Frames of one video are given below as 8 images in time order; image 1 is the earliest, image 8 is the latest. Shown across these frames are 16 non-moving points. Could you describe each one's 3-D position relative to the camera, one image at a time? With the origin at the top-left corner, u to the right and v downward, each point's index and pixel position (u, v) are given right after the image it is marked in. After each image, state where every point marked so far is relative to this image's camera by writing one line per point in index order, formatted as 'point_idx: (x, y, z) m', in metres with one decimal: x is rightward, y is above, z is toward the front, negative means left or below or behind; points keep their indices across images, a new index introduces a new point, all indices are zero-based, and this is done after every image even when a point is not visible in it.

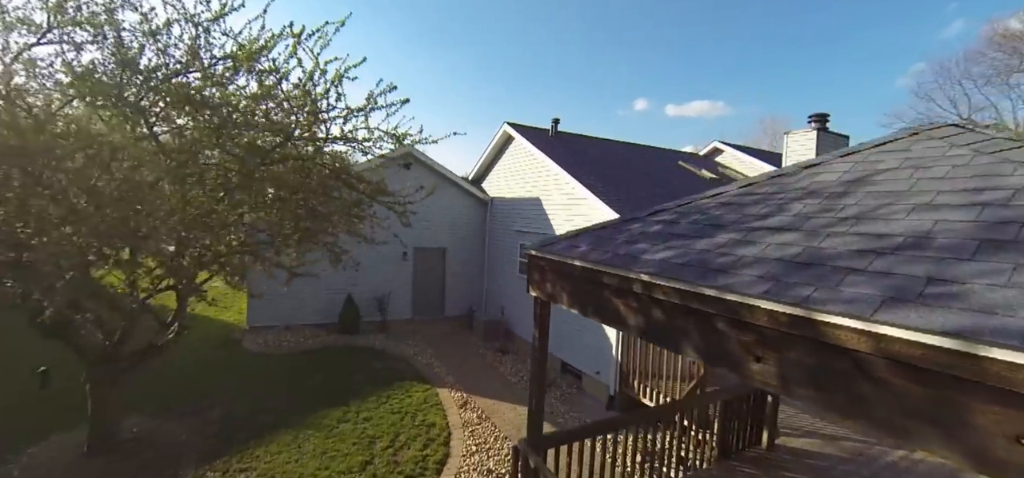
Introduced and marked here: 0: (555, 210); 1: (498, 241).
0: (+0.9, +0.6, +10.7) m
1: (-0.3, -0.2, +11.9) m
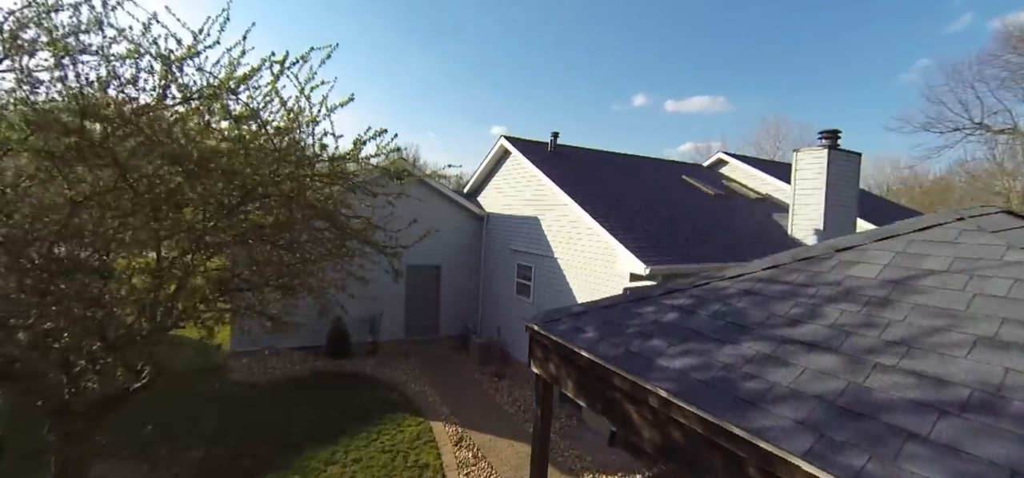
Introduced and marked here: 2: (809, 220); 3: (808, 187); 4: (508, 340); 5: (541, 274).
0: (+0.9, +0.1, +10.3) m
1: (-0.4, -0.6, +11.5) m
2: (+6.5, +0.3, +10.7) m
3: (+6.5, +1.0, +10.8) m
4: (-0.1, -2.3, +10.8) m
5: (+0.6, -0.8, +10.4) m
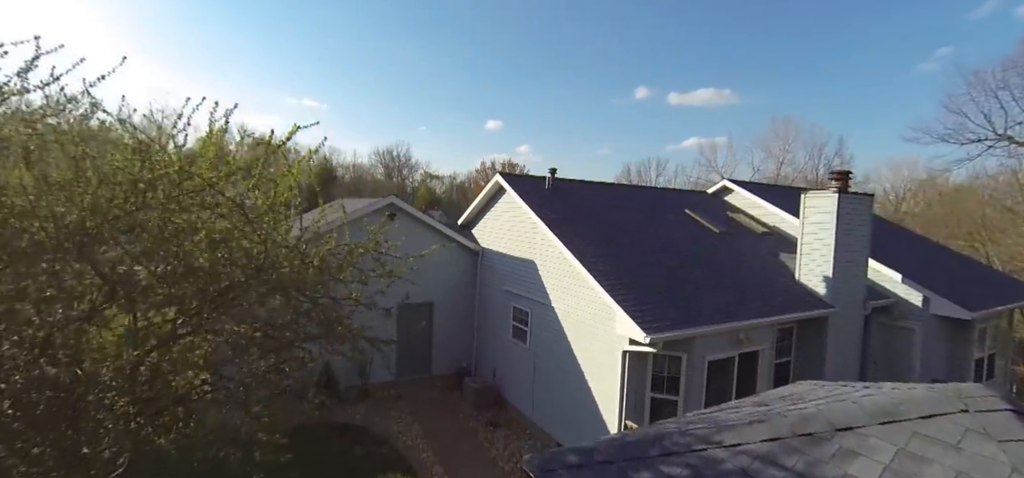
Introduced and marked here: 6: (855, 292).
0: (+0.8, -0.8, +10.1) m
1: (-0.4, -1.4, +11.3) m
2: (+6.4, -0.6, +10.5) m
3: (+6.4, +0.1, +10.5) m
4: (-0.2, -3.2, +10.7) m
5: (+0.5, -1.7, +10.3) m
6: (+7.3, -1.1, +10.4) m
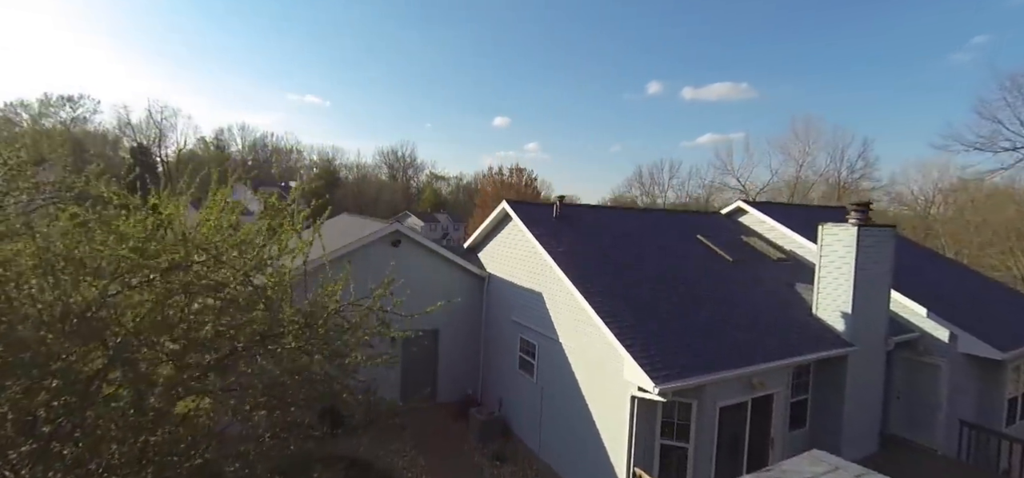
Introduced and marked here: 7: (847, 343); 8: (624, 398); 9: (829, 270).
0: (+0.9, -1.5, +9.7) m
1: (-0.3, -2.0, +11.1) m
2: (+6.5, -1.3, +10.0) m
3: (+6.5, -0.6, +10.0) m
4: (0.0, -3.8, +10.6) m
5: (+0.7, -2.4, +10.0) m
6: (+7.4, -1.8, +10.0) m
7: (+6.6, -2.0, +9.7) m
8: (+1.9, -2.7, +8.4) m
9: (+6.5, -0.7, +10.2) m
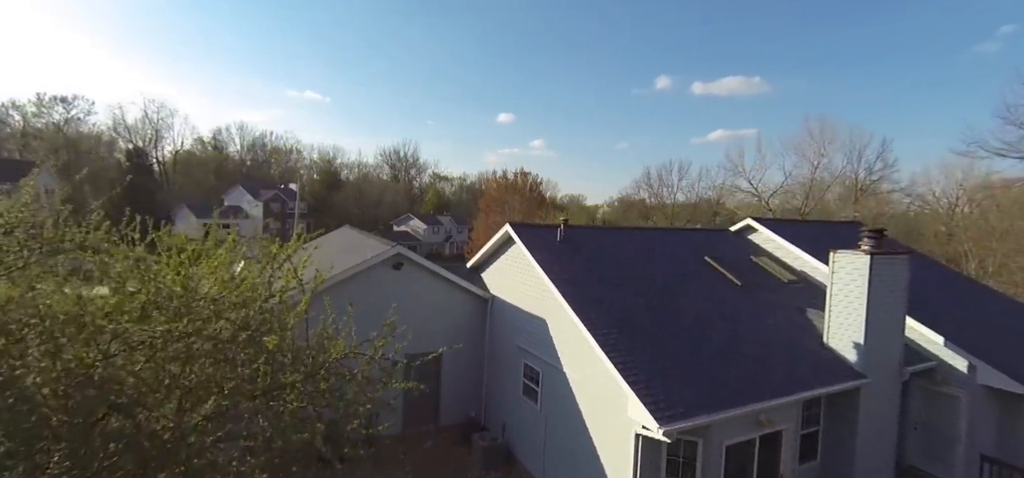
0: (+1.0, -2.0, +9.5) m
1: (-0.2, -2.4, +10.8) m
2: (+6.6, -1.8, +9.7) m
3: (+6.6, -1.1, +9.7) m
4: (0.0, -4.3, +10.4) m
5: (+0.8, -2.9, +9.8) m
6: (+7.5, -2.3, +9.7) m
7: (+6.7, -2.6, +9.4) m
8: (+2.0, -3.3, +8.2) m
9: (+6.5, -1.2, +9.8) m
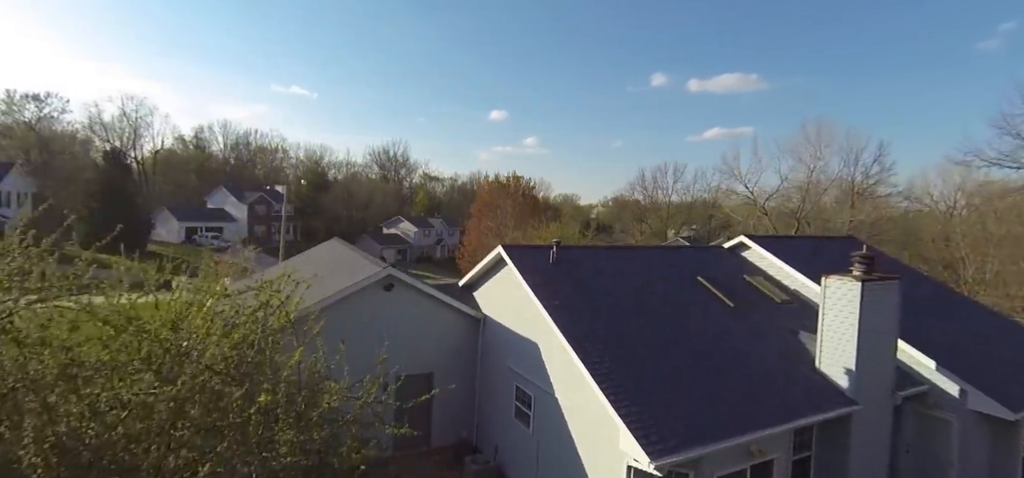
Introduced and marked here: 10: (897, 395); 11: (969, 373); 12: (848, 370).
0: (+0.9, -2.5, +9.3) m
1: (-0.4, -2.9, +10.7) m
2: (+6.5, -2.3, +9.6) m
3: (+6.5, -1.6, +9.6) m
4: (-0.1, -4.7, +10.3) m
5: (+0.6, -3.3, +9.7) m
6: (+7.3, -2.8, +9.7) m
7: (+6.5, -3.1, +9.3) m
8: (+1.9, -3.9, +8.1) m
9: (+6.4, -1.7, +9.7) m
10: (+7.7, -3.1, +9.7) m
11: (+9.2, -2.7, +9.8) m
12: (+6.5, -2.5, +9.5) m
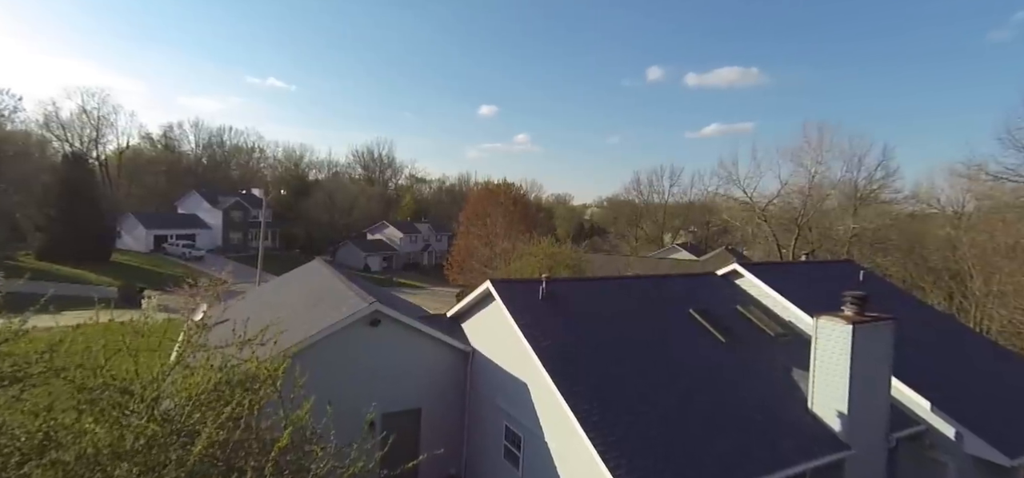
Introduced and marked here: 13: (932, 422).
0: (+0.7, -3.2, +8.9) m
1: (-0.5, -3.5, +10.2) m
2: (+6.3, -3.0, +9.3) m
3: (+6.3, -2.4, +9.2) m
4: (-0.3, -5.4, +10.0) m
5: (+0.4, -4.0, +9.2) m
6: (+7.2, -3.5, +9.4) m
7: (+6.4, -3.8, +9.1) m
8: (+1.7, -4.7, +7.8) m
9: (+6.2, -2.4, +9.3) m
10: (+7.5, -3.9, +9.5) m
11: (+9.0, -3.4, +9.6) m
12: (+6.4, -3.3, +9.1) m
13: (+8.3, -3.6, +9.5) m
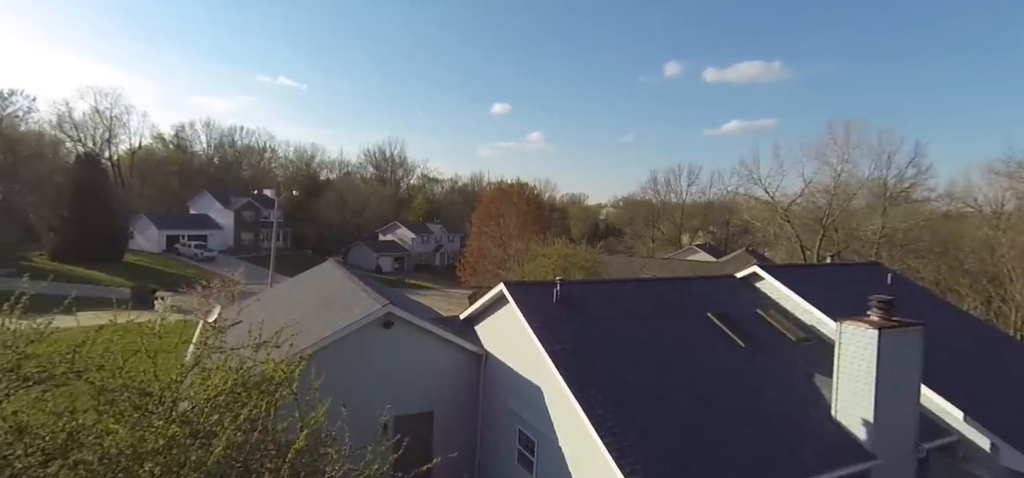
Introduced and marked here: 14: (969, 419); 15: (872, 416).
0: (+1.0, -3.2, +8.5) m
1: (-0.3, -3.5, +9.9) m
2: (+6.6, -3.1, +8.8) m
3: (+6.6, -2.4, +8.7) m
4: (0.0, -5.4, +9.7) m
5: (+0.7, -4.1, +8.9) m
6: (+7.4, -3.6, +8.8) m
7: (+6.6, -3.9, +8.5) m
8: (+1.9, -4.7, +7.4) m
9: (+6.5, -2.5, +8.8) m
10: (+7.8, -3.9, +8.9) m
11: (+9.3, -3.5, +9.0) m
12: (+6.6, -3.3, +8.6) m
13: (+8.6, -3.7, +8.9) m
14: (+8.6, -3.4, +8.8) m
15: (+6.7, -3.2, +8.5) m
